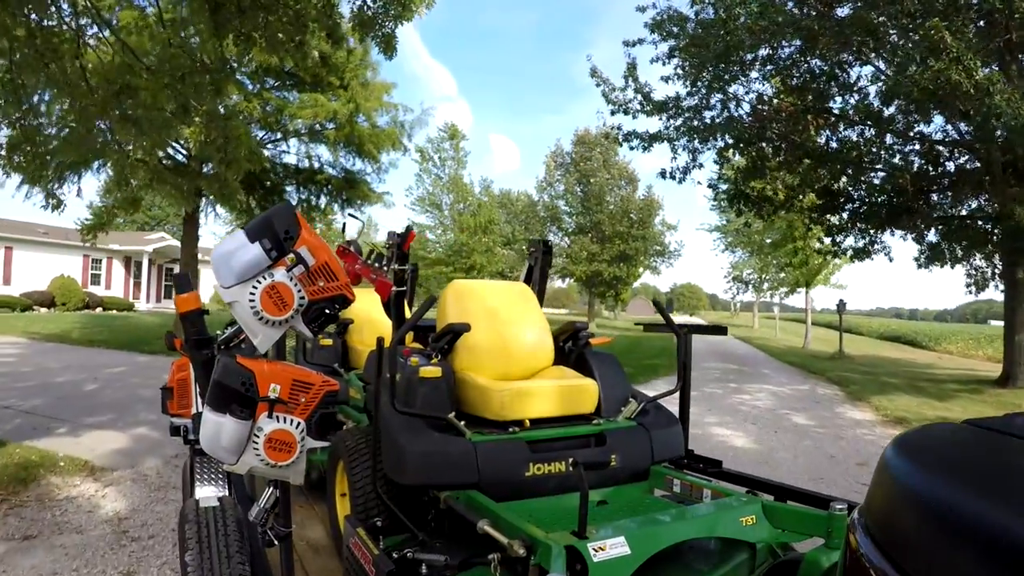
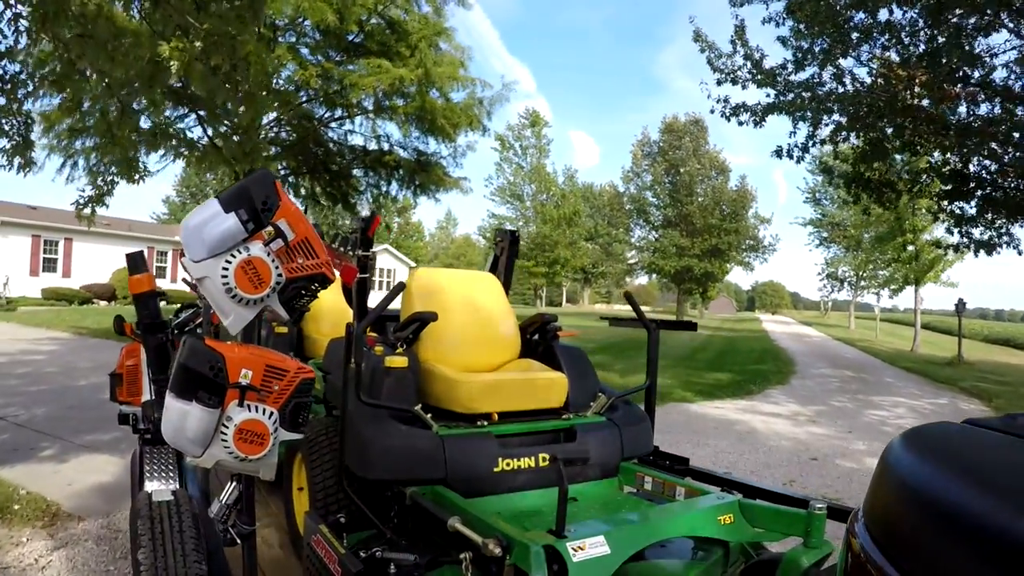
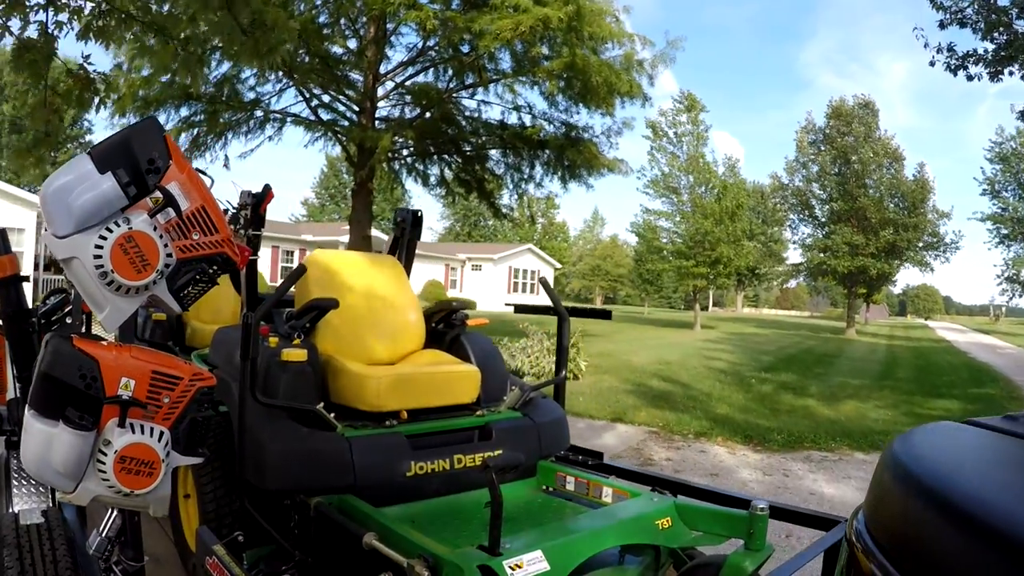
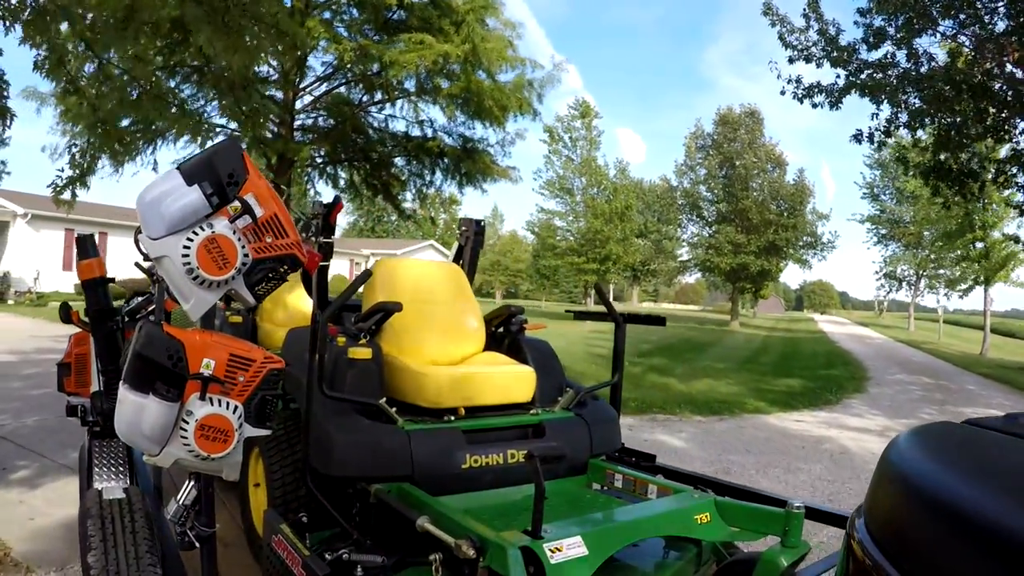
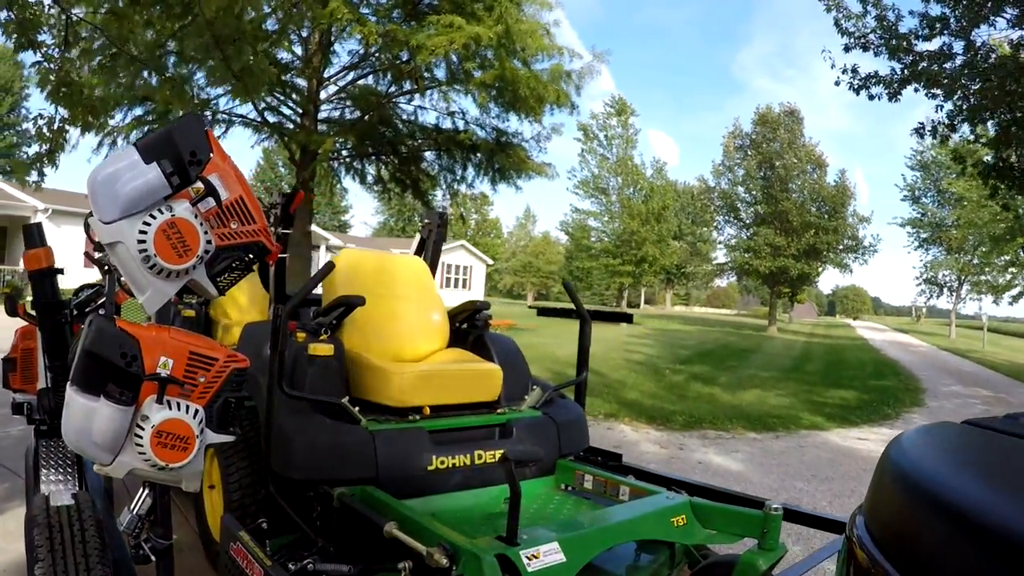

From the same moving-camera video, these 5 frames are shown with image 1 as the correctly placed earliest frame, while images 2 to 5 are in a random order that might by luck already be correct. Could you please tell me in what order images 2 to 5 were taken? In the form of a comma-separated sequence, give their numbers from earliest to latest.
2, 4, 5, 3
